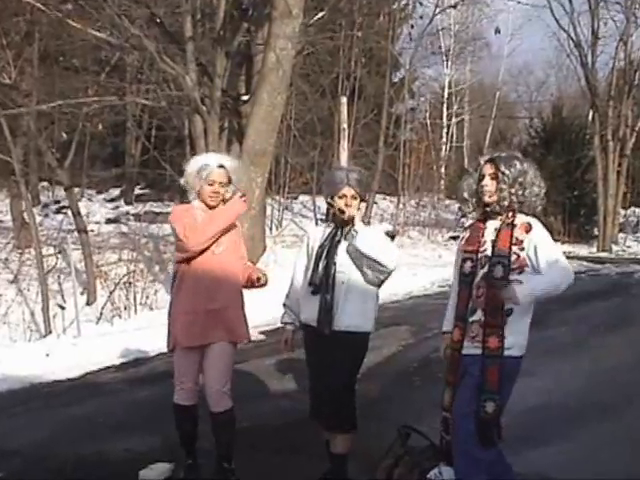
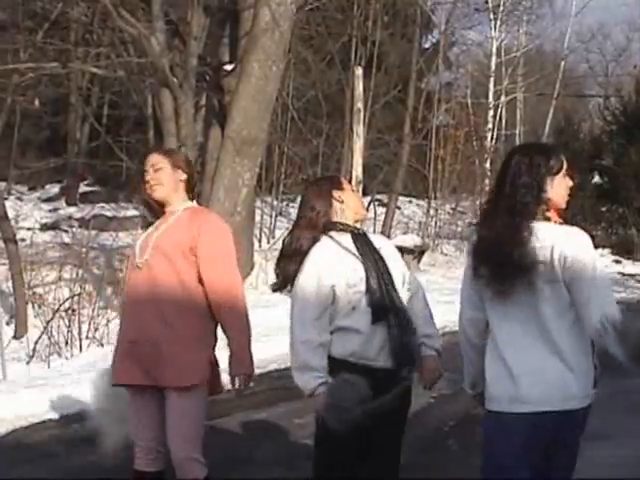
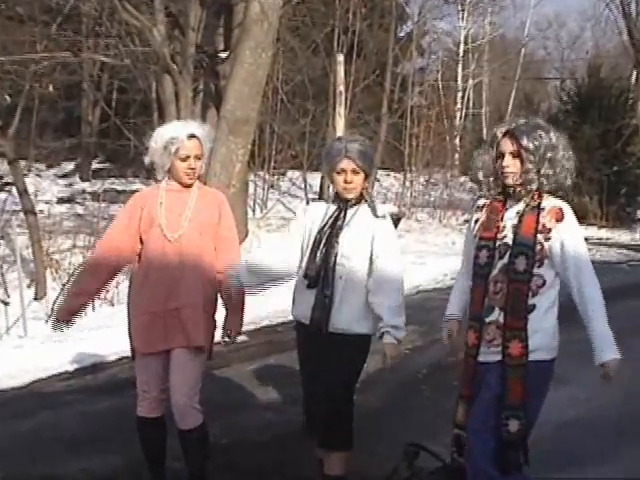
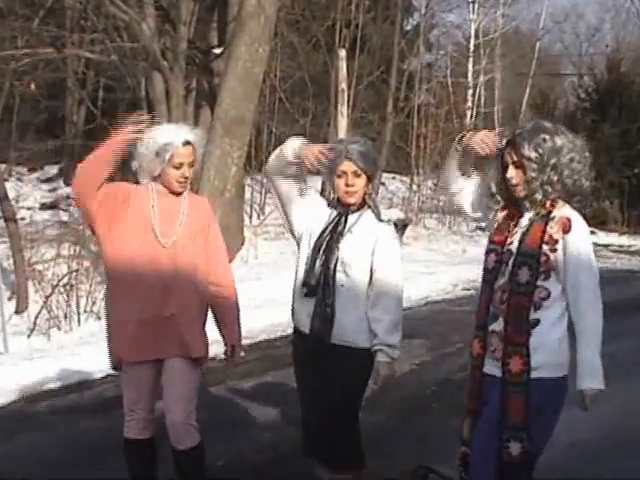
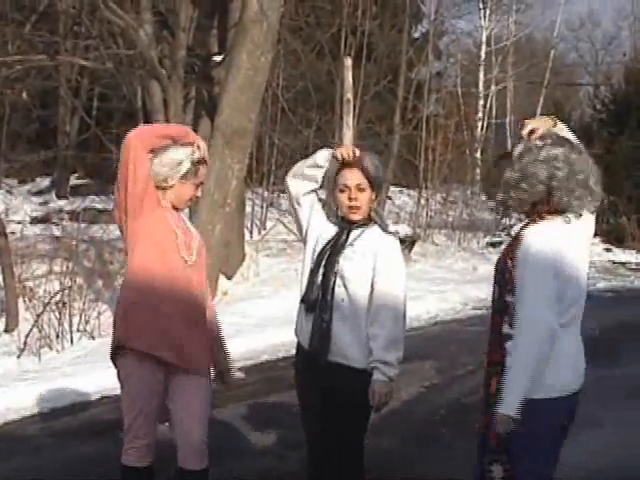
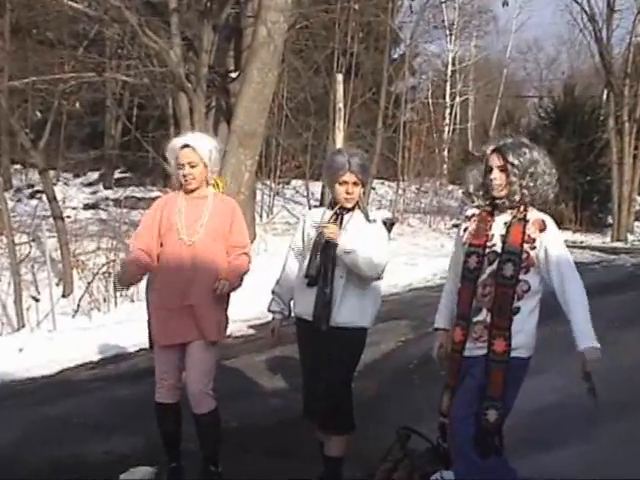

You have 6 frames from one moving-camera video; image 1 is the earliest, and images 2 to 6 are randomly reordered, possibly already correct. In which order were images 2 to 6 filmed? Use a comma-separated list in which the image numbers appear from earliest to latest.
6, 3, 4, 5, 2
